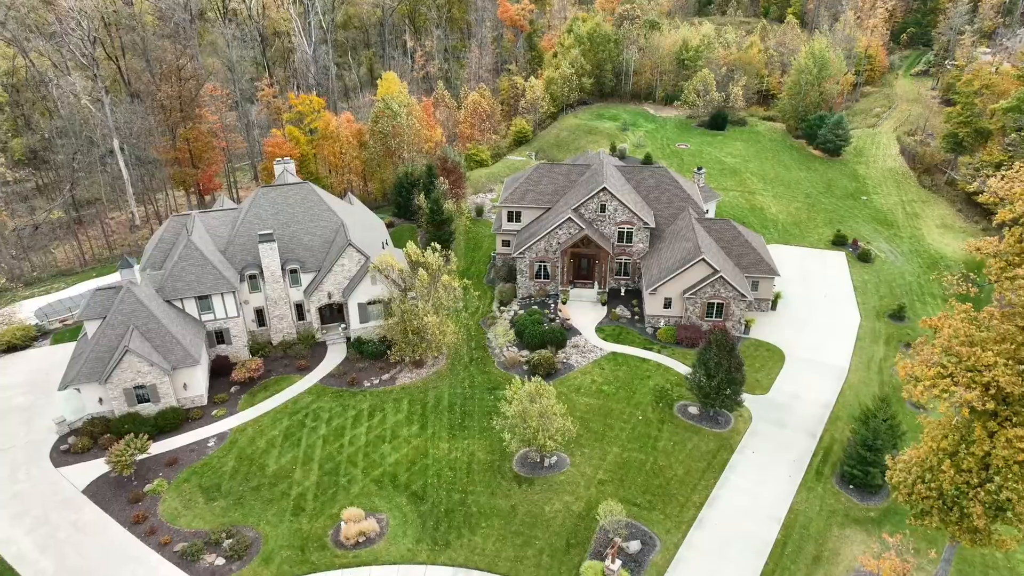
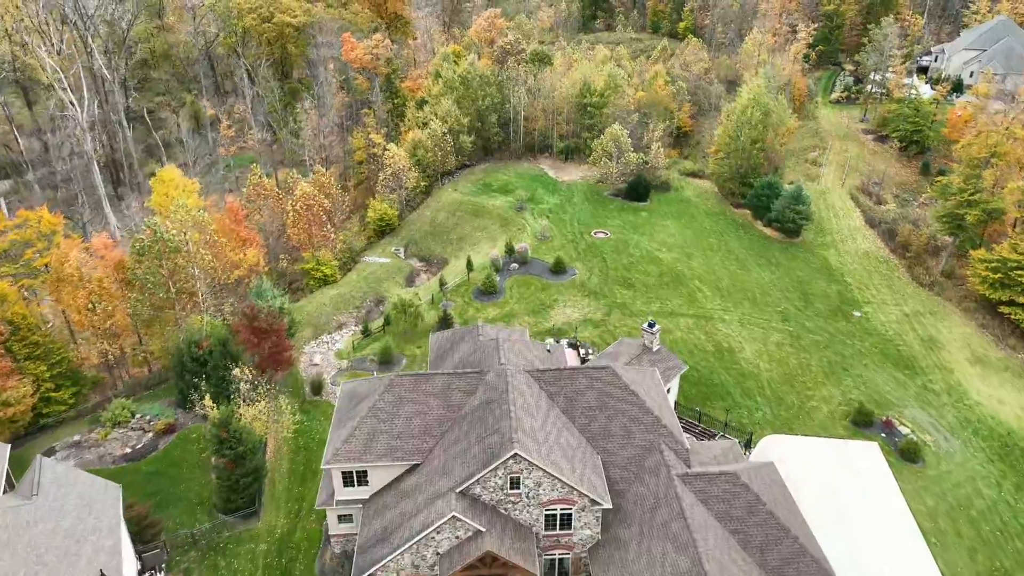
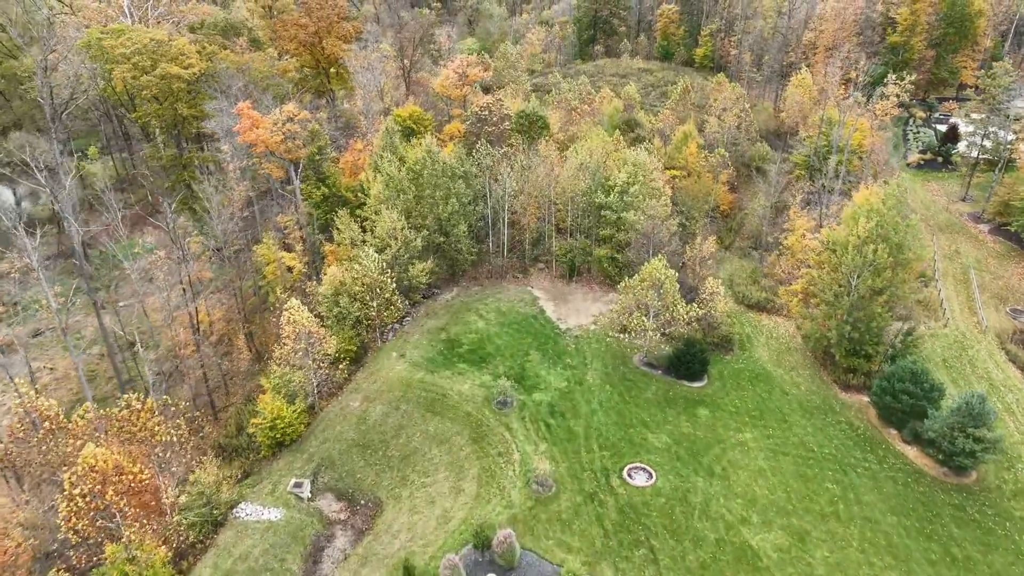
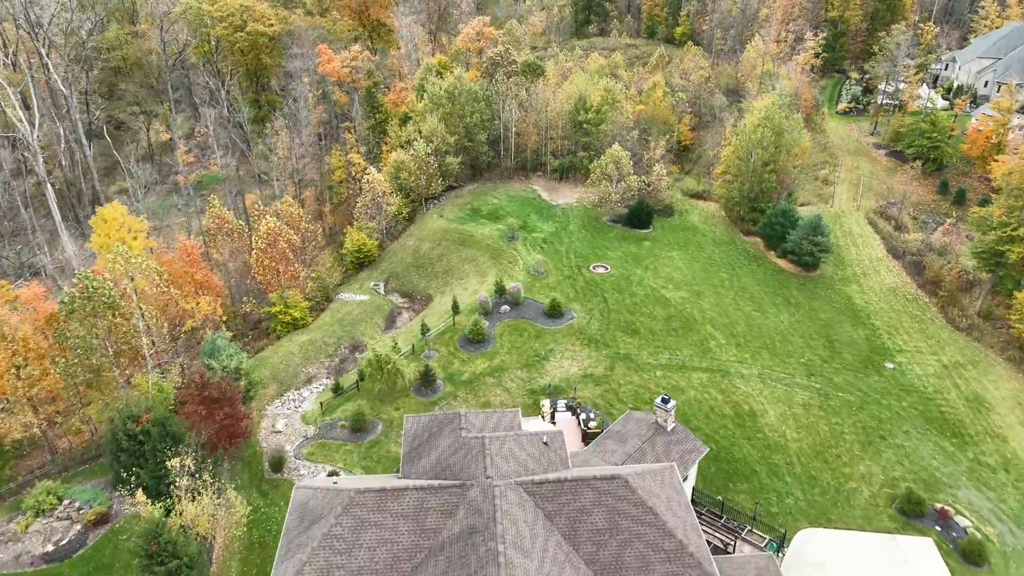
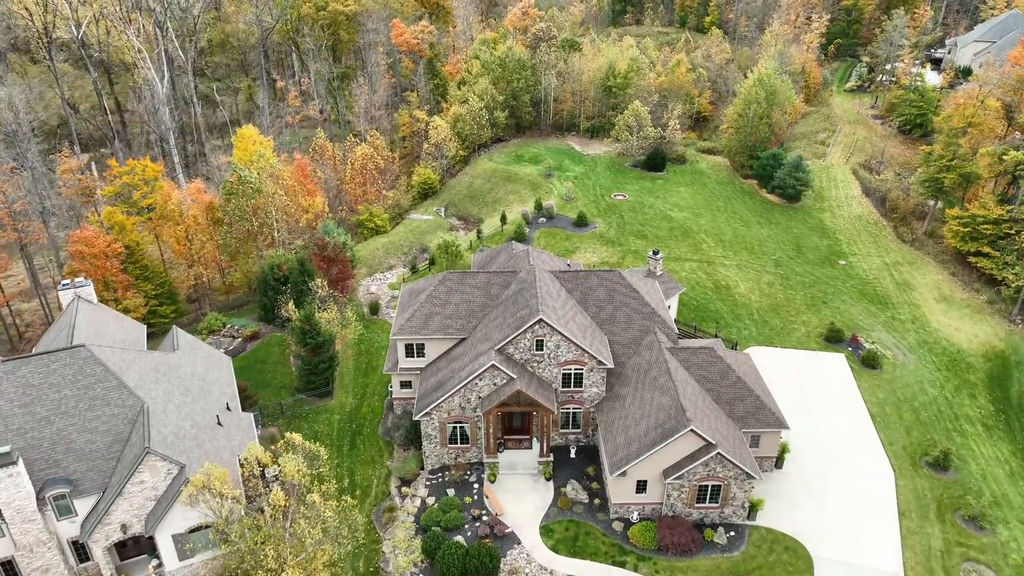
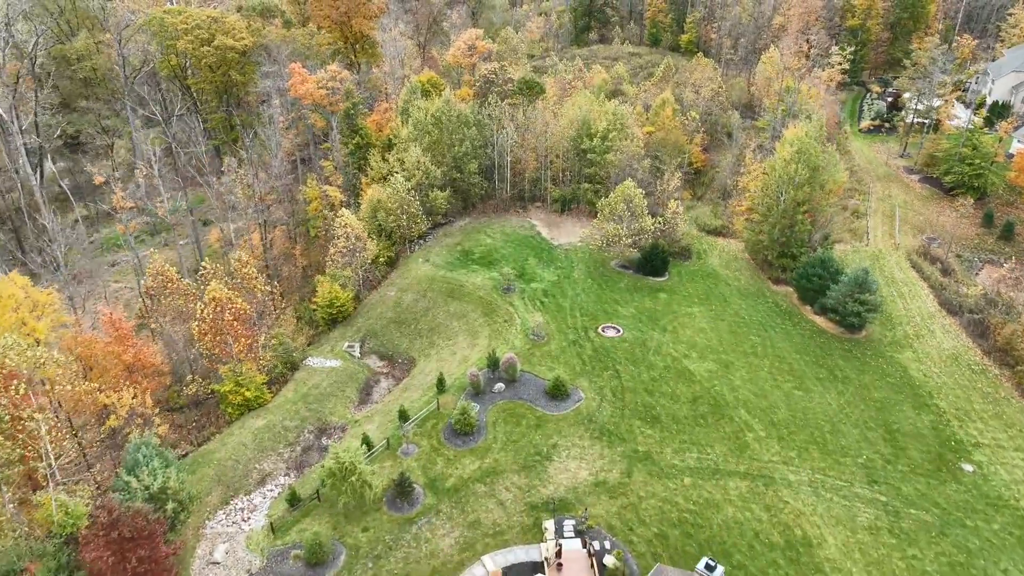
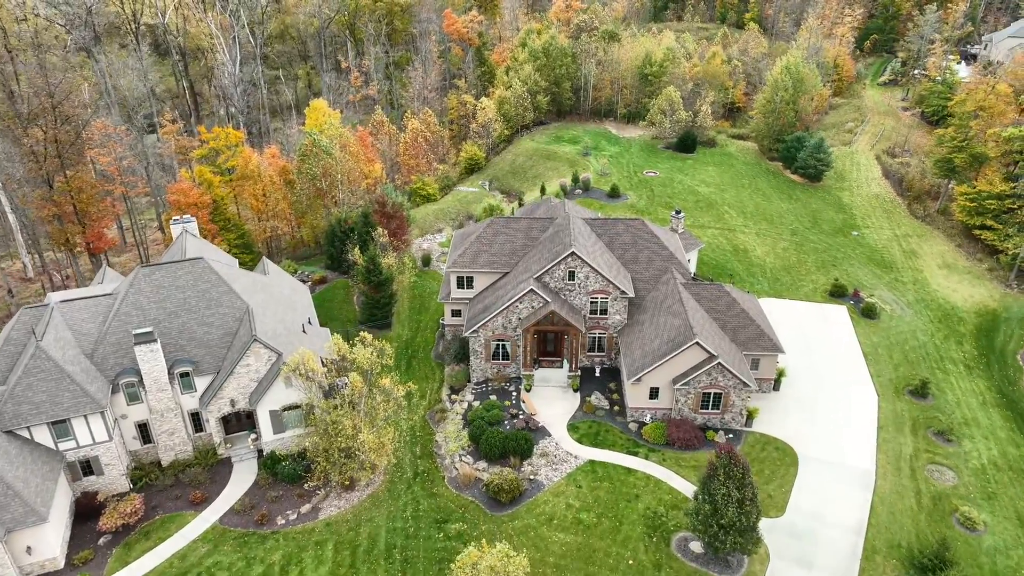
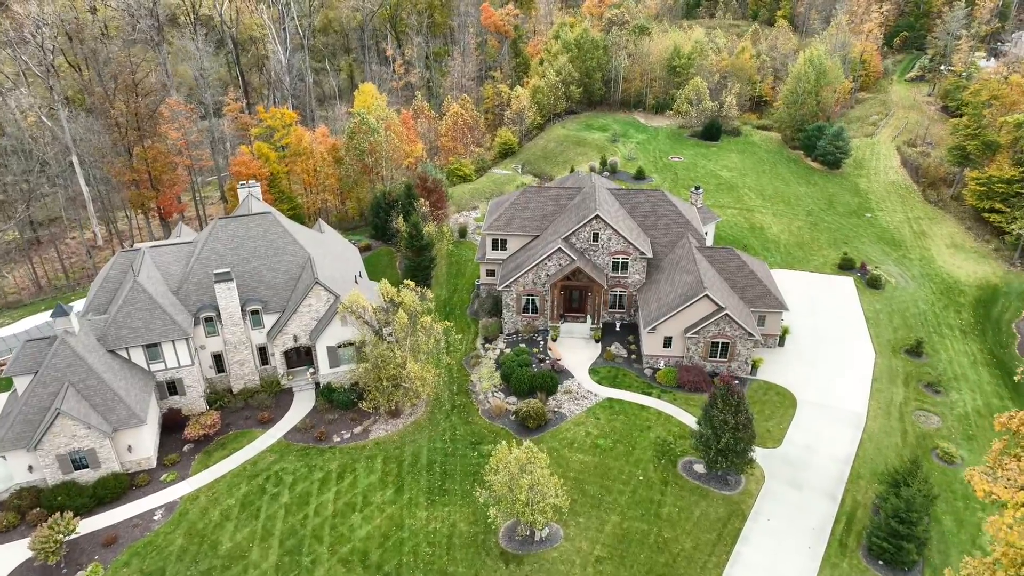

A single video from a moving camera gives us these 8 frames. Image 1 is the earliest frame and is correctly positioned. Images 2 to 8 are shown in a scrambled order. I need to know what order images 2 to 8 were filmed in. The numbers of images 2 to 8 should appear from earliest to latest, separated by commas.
8, 7, 5, 2, 4, 6, 3
